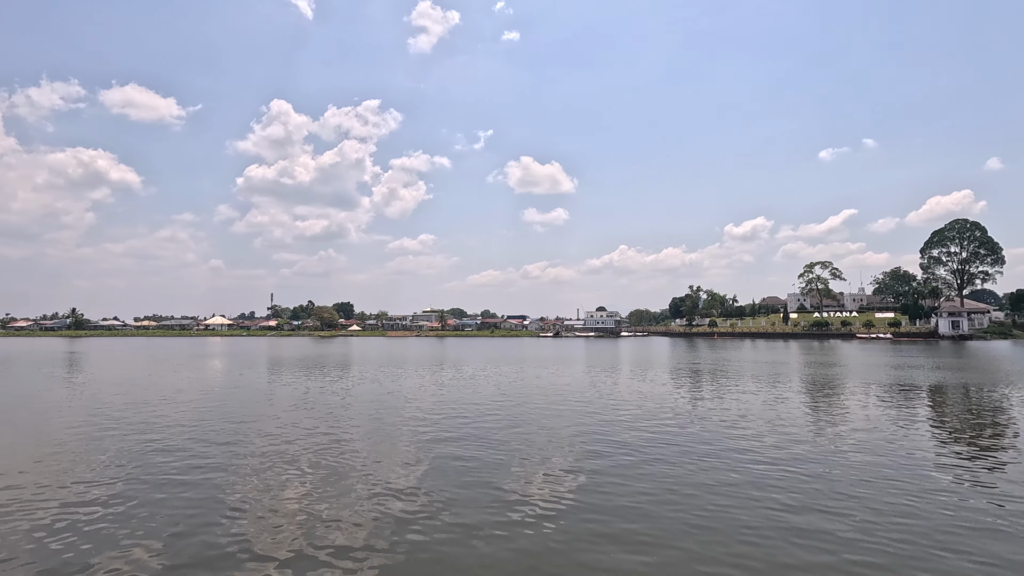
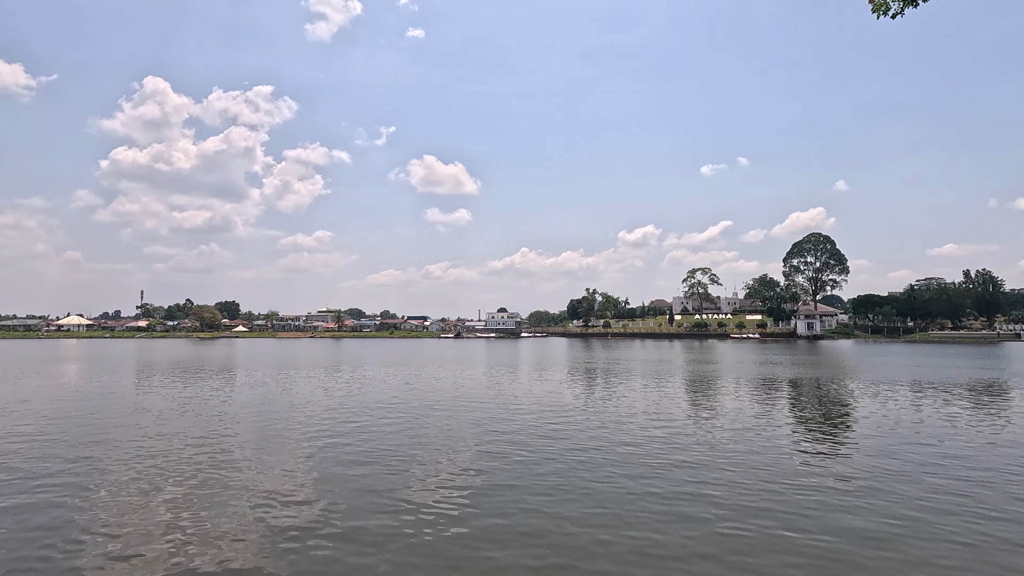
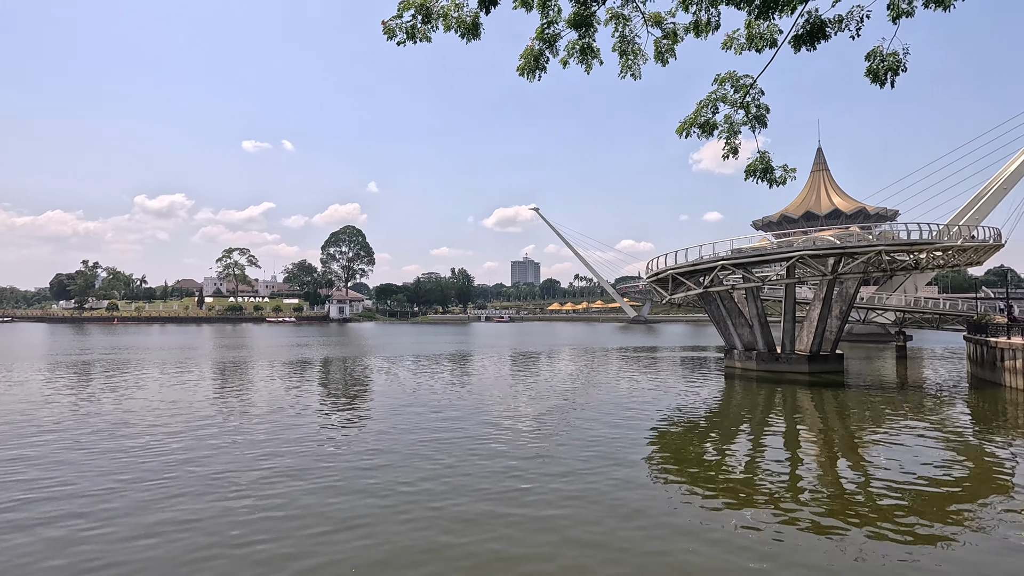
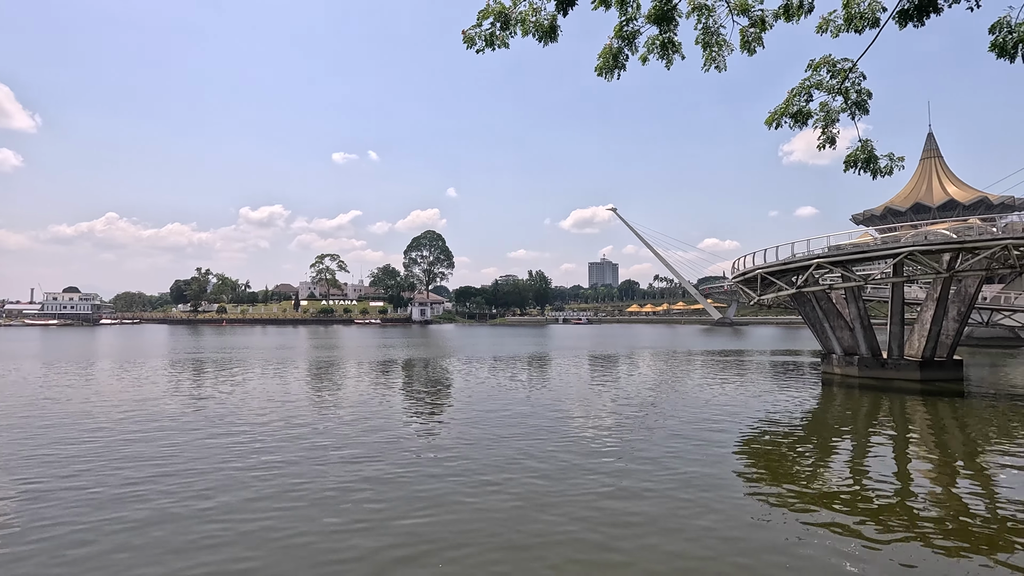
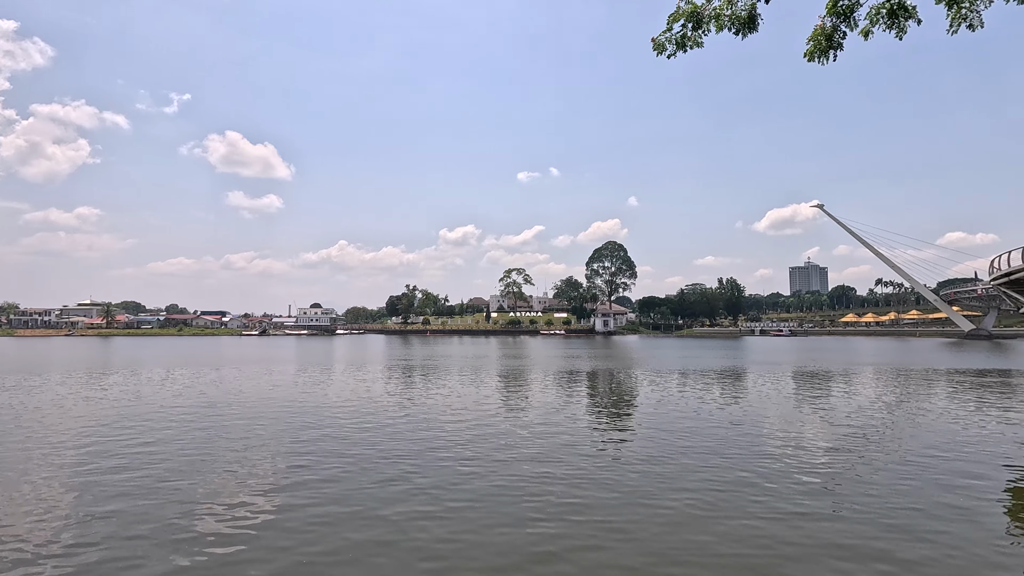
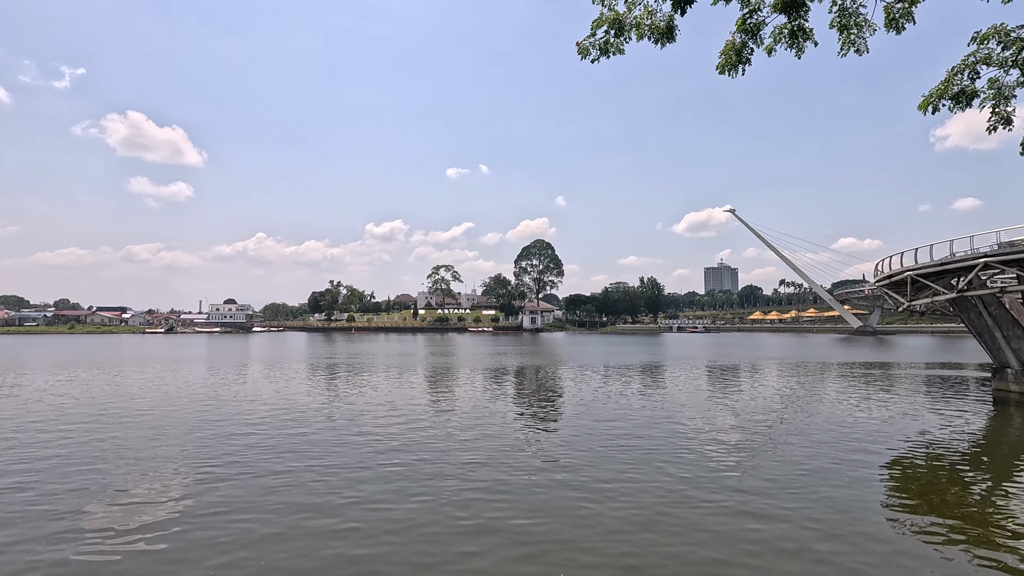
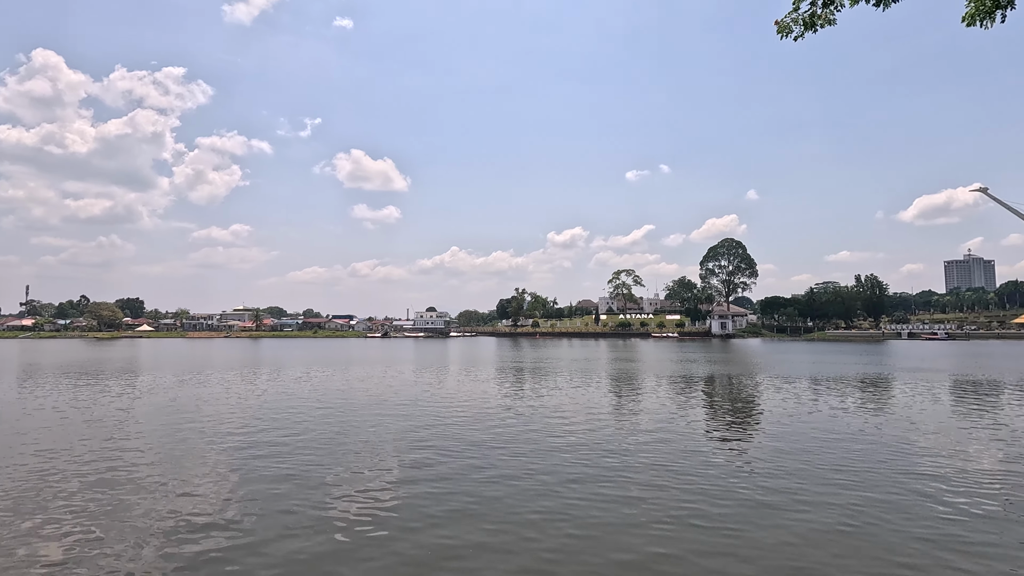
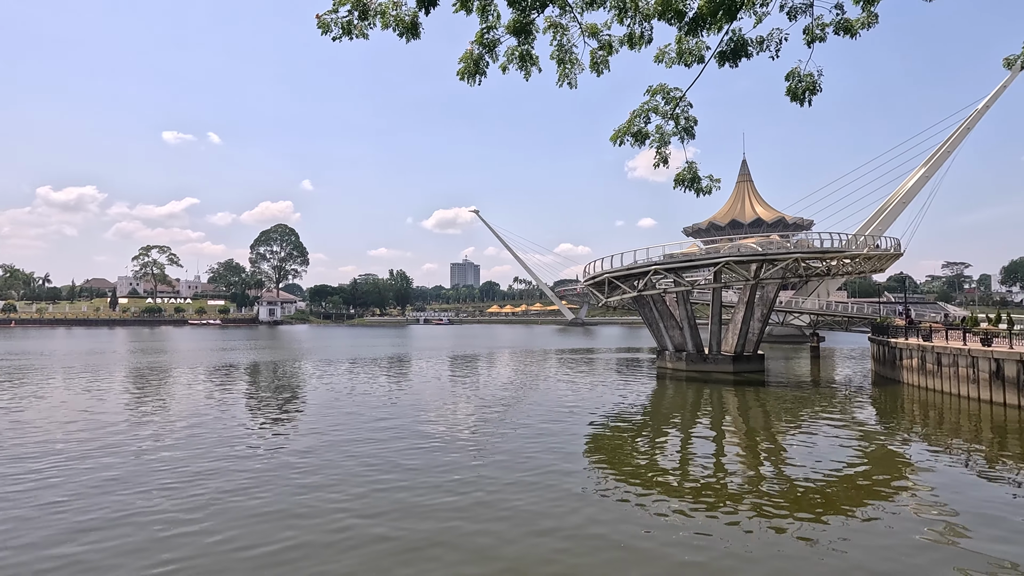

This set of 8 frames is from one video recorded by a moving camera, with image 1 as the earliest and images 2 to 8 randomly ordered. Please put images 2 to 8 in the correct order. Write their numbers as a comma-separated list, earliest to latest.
2, 7, 5, 6, 4, 3, 8
